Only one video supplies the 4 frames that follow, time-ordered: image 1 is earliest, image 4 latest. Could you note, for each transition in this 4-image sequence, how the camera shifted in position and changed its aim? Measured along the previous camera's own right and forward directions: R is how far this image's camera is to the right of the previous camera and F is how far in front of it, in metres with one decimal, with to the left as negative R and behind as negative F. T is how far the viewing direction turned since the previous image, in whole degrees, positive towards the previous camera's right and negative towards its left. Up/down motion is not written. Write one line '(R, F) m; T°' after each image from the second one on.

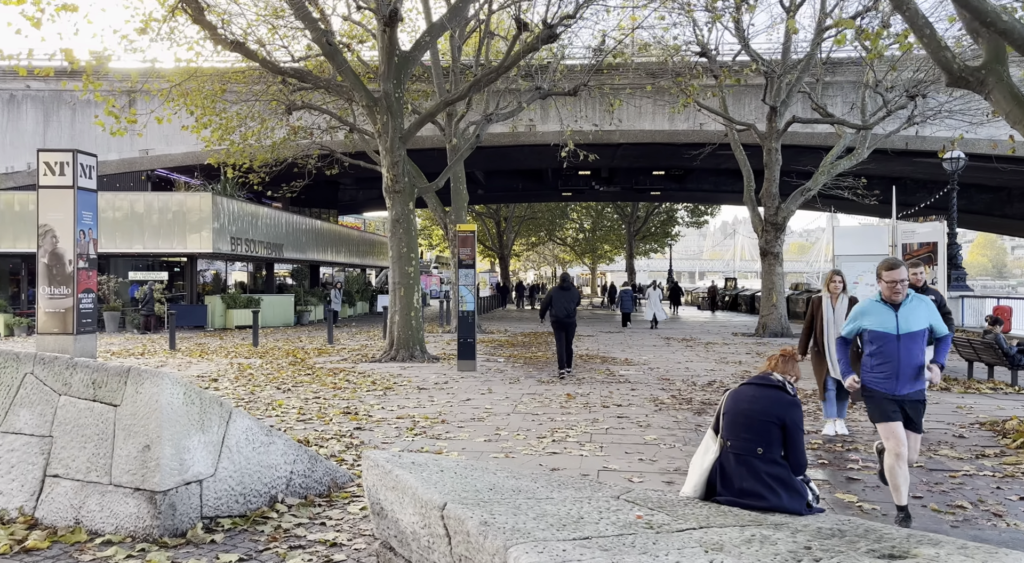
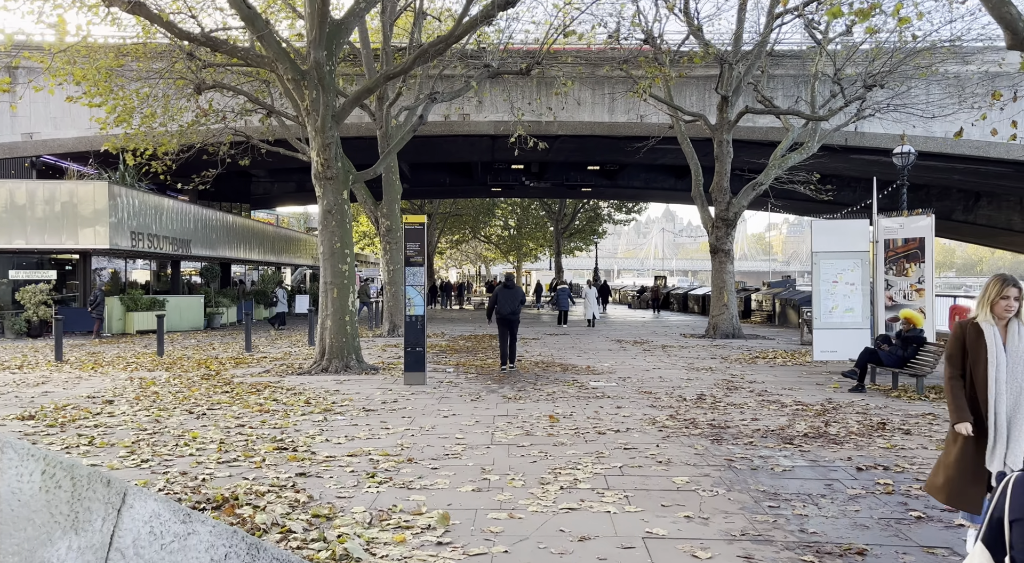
(-0.5, +1.5) m; +6°
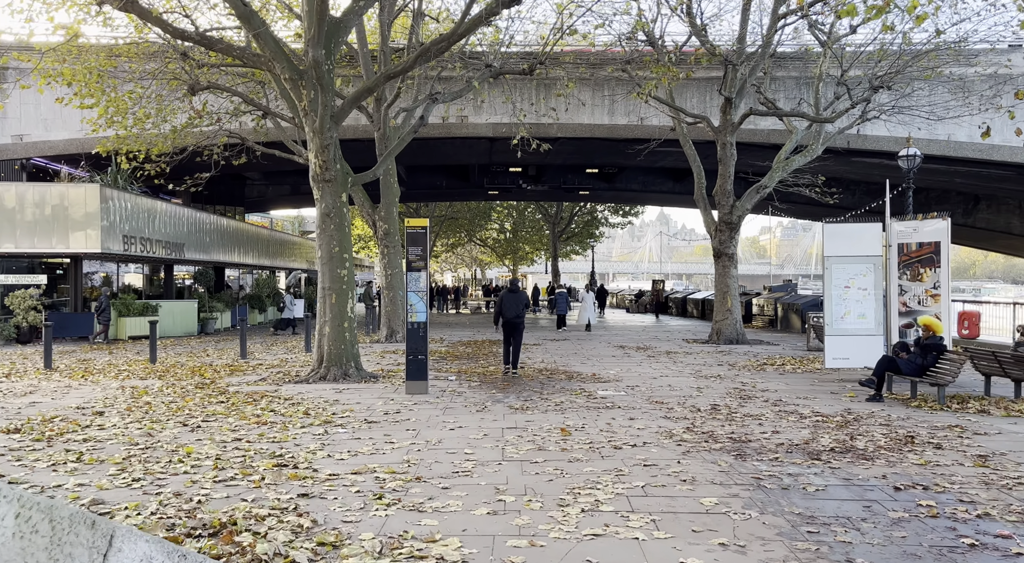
(-0.1, +0.3) m; 0°
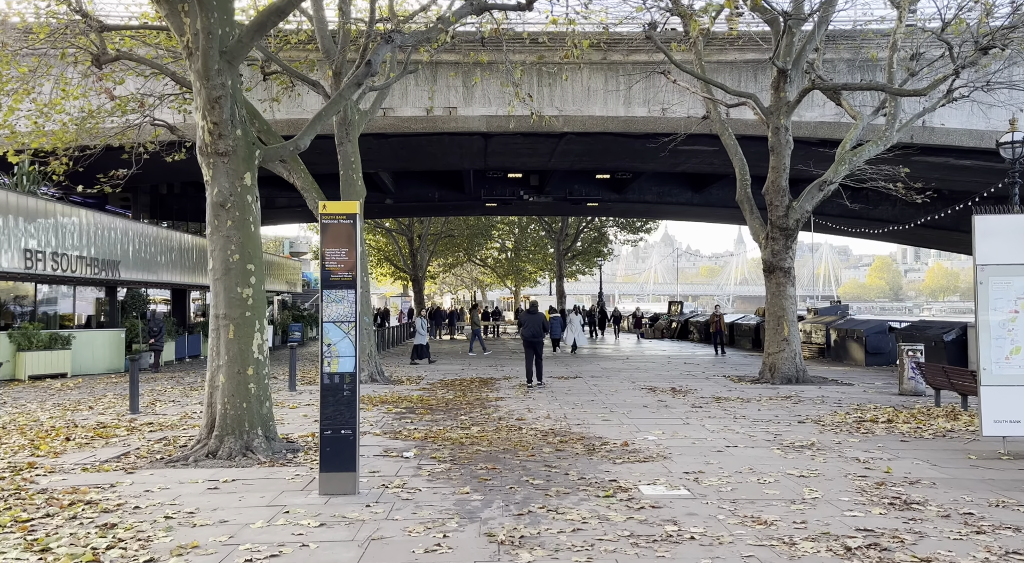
(+0.2, +4.1) m; 0°
